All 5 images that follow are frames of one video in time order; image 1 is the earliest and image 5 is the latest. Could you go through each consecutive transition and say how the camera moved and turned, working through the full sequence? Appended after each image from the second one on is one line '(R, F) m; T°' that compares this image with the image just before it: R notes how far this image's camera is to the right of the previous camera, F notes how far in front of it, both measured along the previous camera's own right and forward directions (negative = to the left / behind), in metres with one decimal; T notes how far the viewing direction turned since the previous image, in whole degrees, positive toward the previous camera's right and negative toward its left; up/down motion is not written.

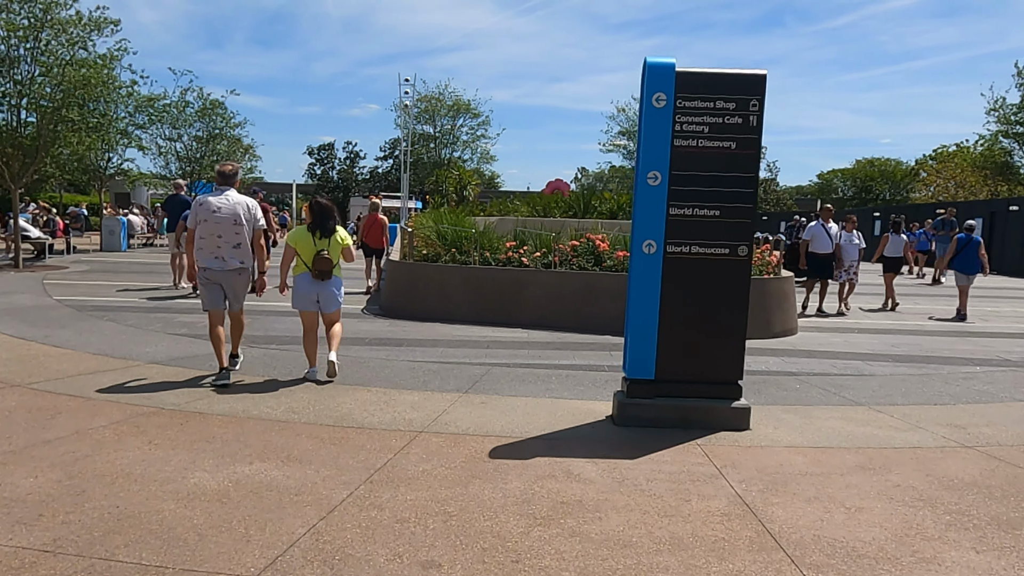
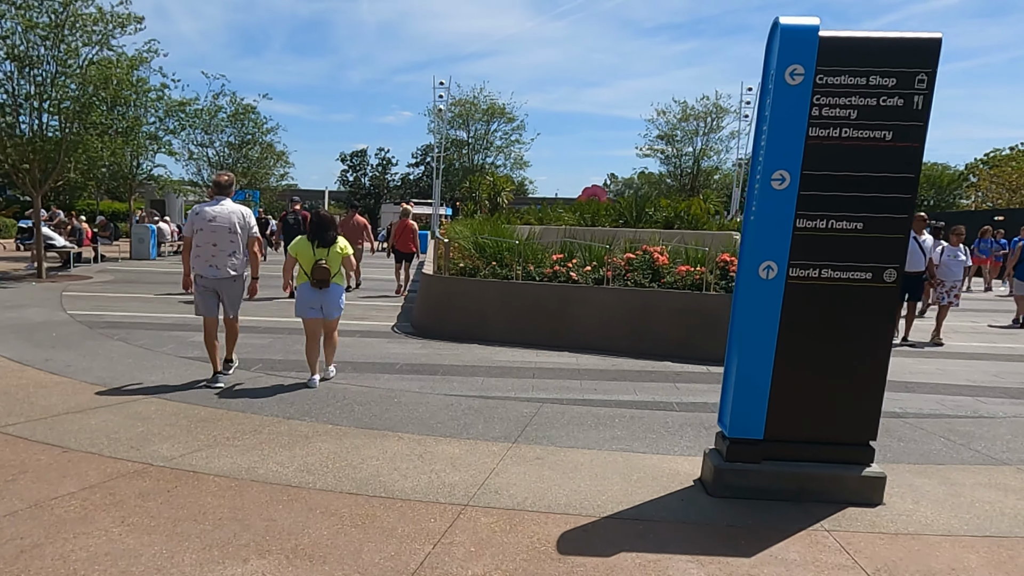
(-0.2, +1.0) m; -3°
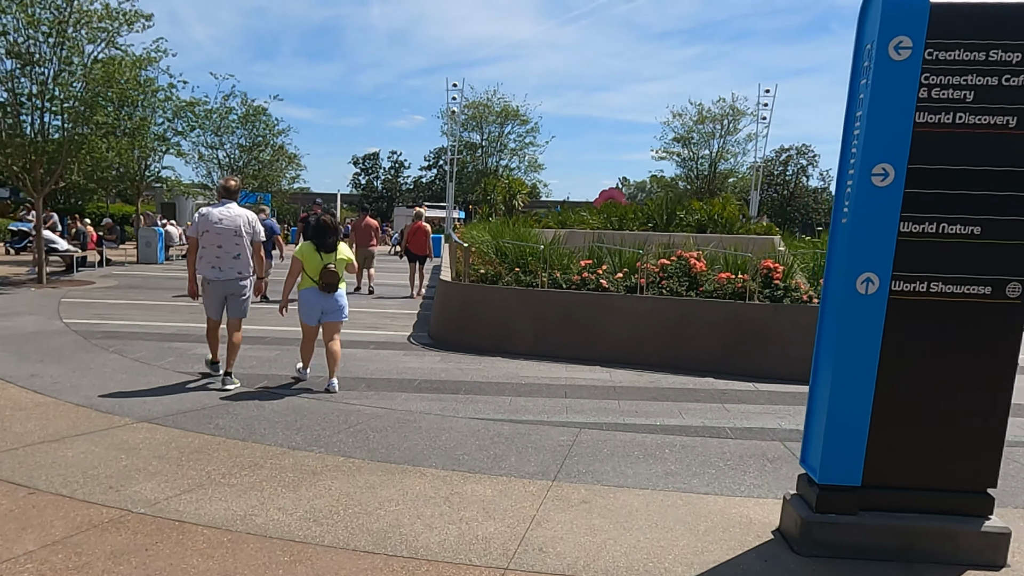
(-0.2, +0.7) m; -1°
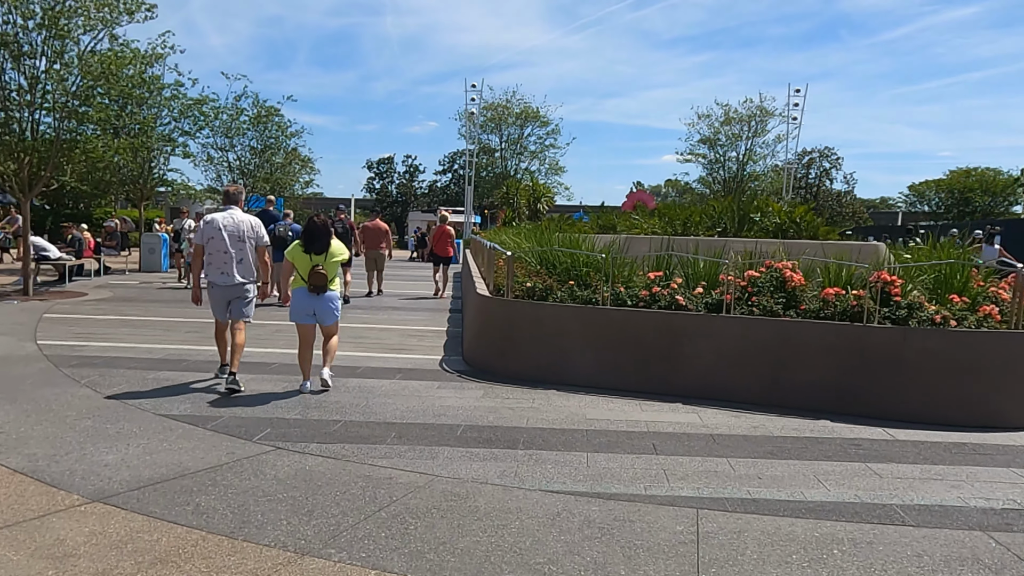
(-0.4, +1.5) m; -1°
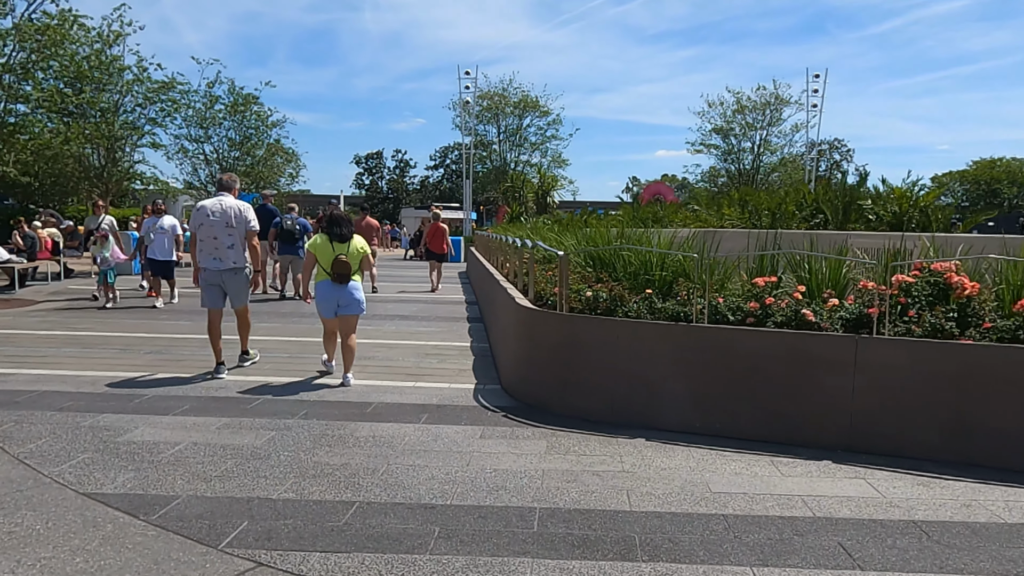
(-0.6, +1.8) m; +1°
